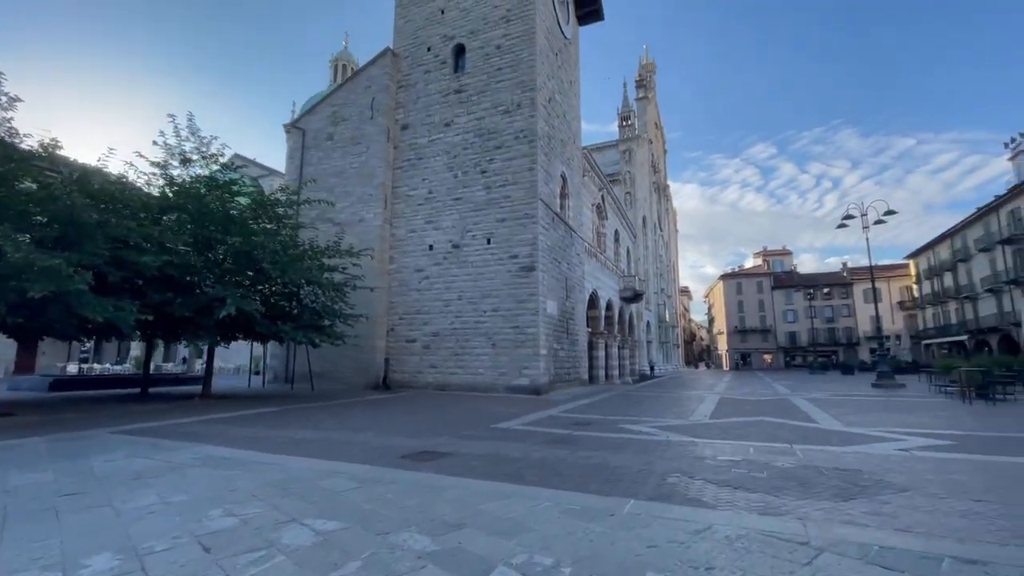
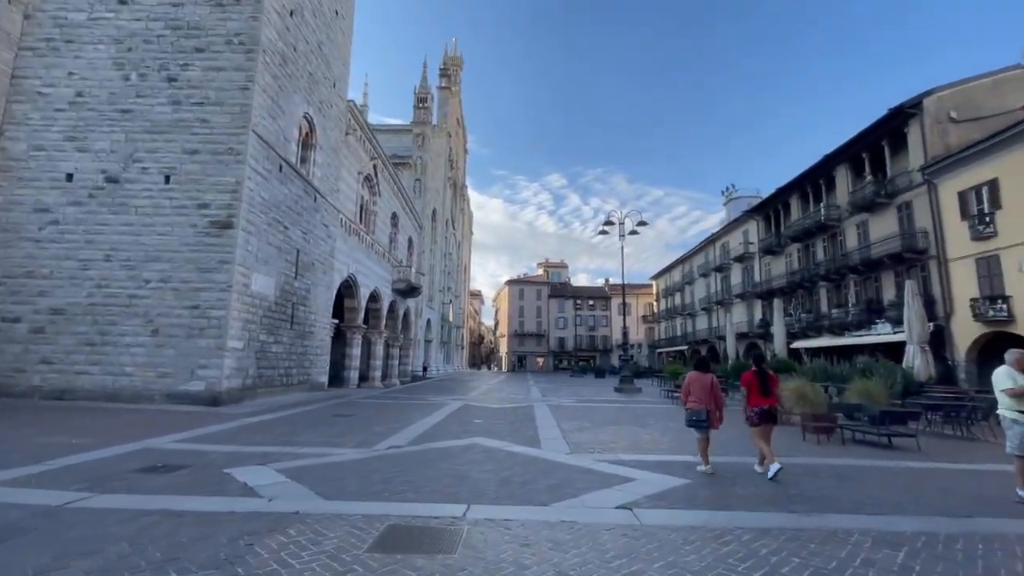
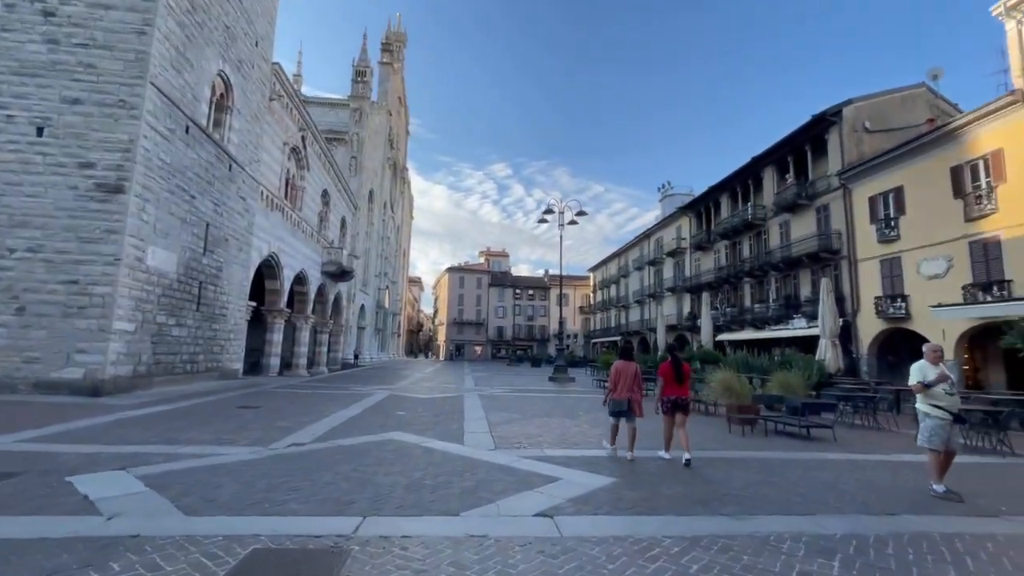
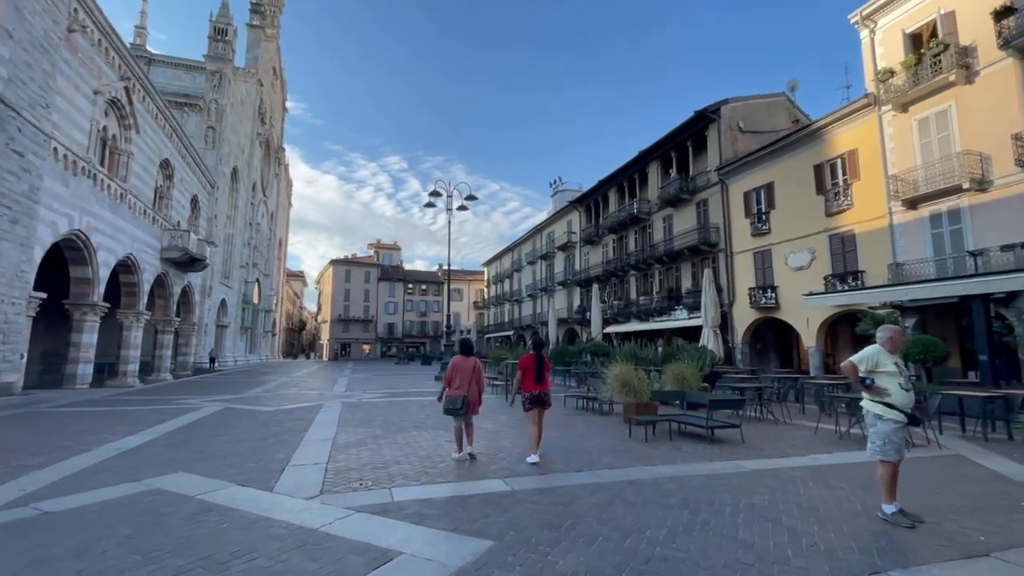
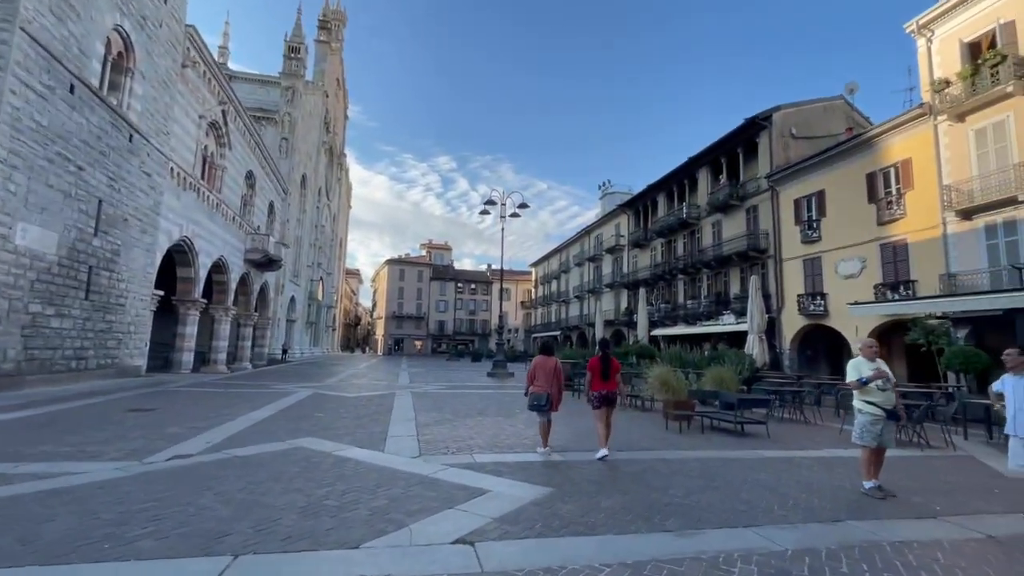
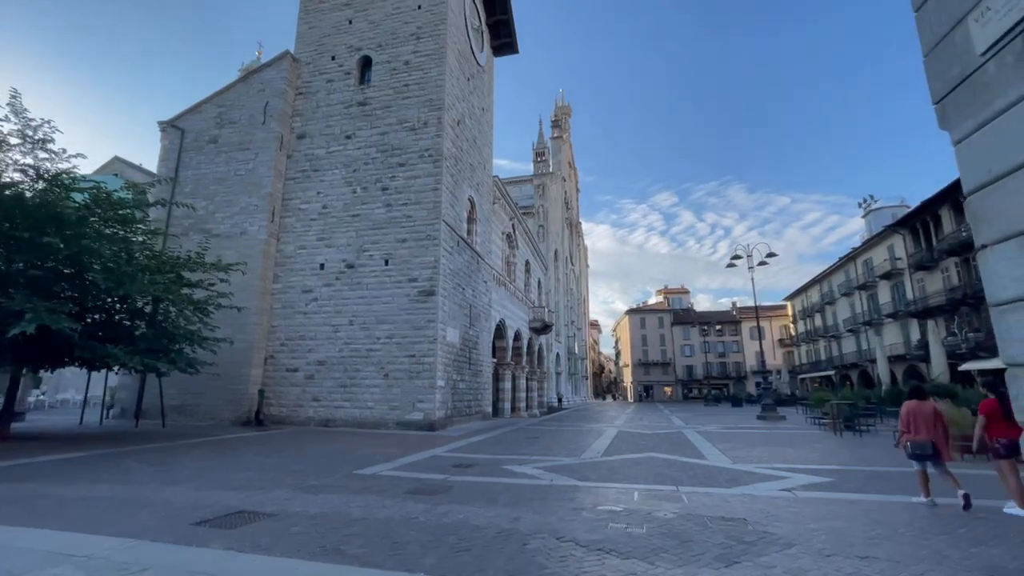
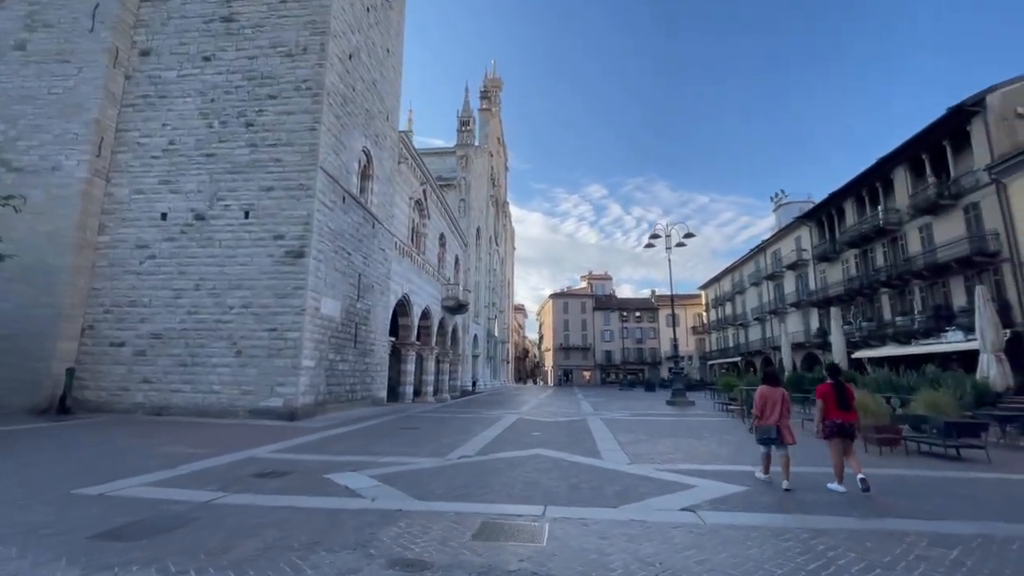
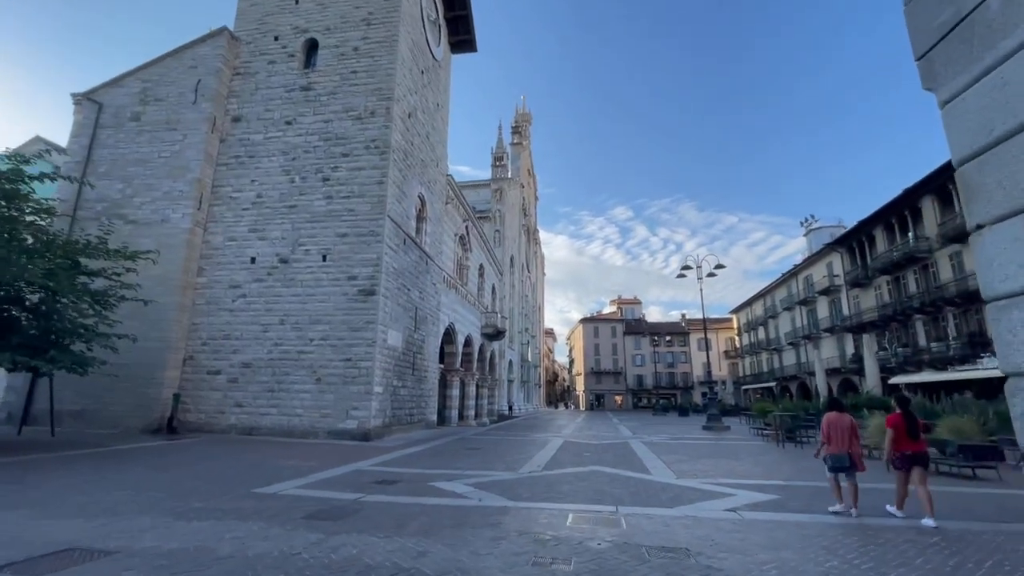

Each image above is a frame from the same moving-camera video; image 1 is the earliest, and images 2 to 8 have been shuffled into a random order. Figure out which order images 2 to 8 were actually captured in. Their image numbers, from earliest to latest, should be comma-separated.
6, 8, 7, 2, 3, 5, 4
